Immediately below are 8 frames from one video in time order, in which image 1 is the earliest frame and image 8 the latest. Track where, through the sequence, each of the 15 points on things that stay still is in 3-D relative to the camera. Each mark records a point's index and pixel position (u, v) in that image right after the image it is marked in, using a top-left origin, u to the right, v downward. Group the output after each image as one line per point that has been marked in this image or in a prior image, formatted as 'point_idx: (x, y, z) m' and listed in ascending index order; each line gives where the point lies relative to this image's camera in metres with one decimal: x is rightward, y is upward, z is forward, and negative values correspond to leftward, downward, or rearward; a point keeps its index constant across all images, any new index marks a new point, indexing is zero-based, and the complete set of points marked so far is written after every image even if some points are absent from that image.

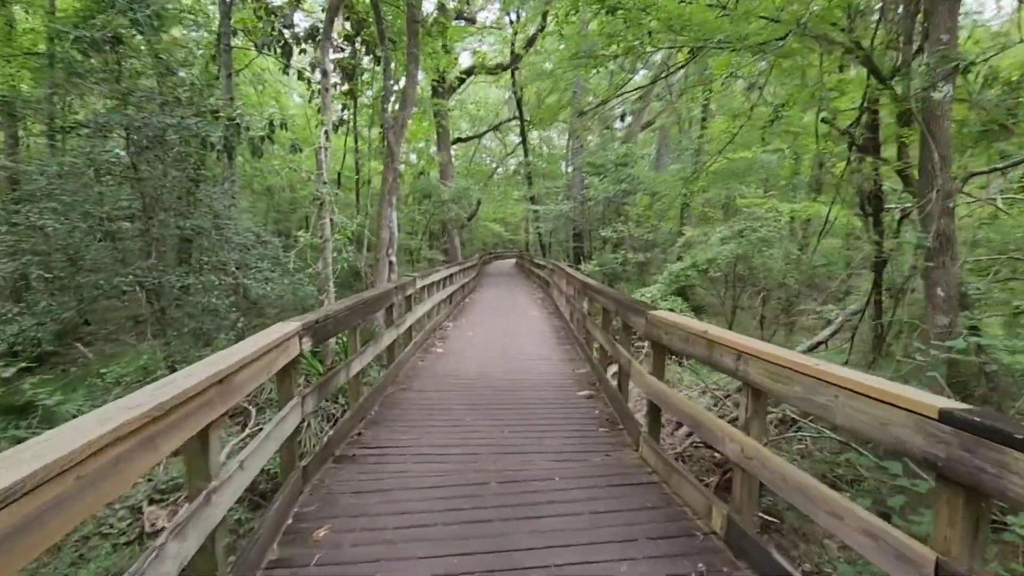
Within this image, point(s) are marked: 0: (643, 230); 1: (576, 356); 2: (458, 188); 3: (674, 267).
0: (+3.0, +1.3, +12.3) m
1: (+0.7, -0.7, +6.1) m
2: (-1.4, +2.7, +14.8) m
3: (+2.9, +0.3, +9.8) m
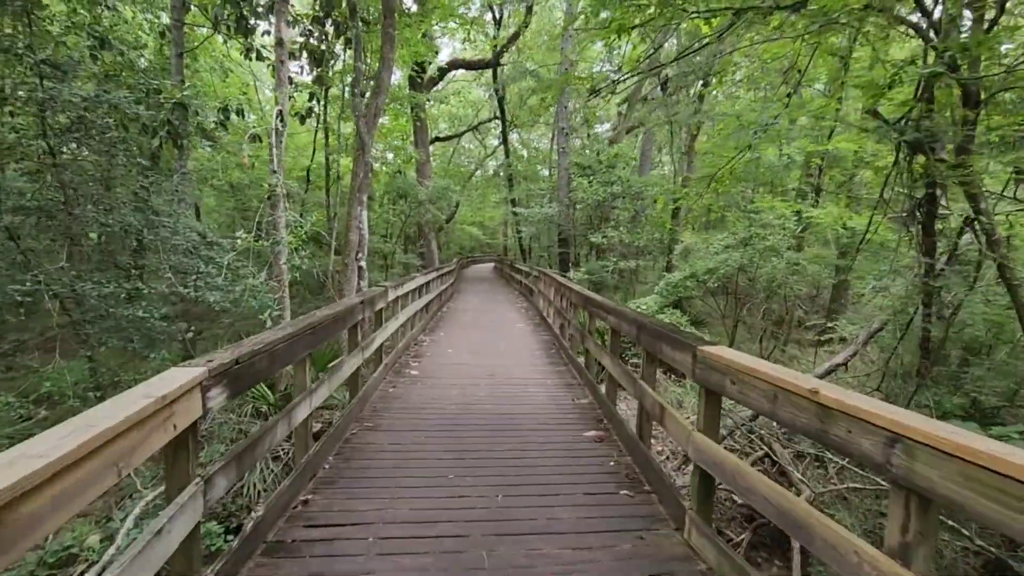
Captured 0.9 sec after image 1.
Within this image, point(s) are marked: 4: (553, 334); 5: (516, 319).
0: (+2.6, +1.1, +11.6) m
1: (+0.6, -0.9, +5.3) m
2: (-1.9, +2.5, +13.9) m
3: (+2.6, +0.2, +9.1) m
4: (+0.6, -0.6, +7.7) m
5: (+0.1, -0.5, +9.7) m
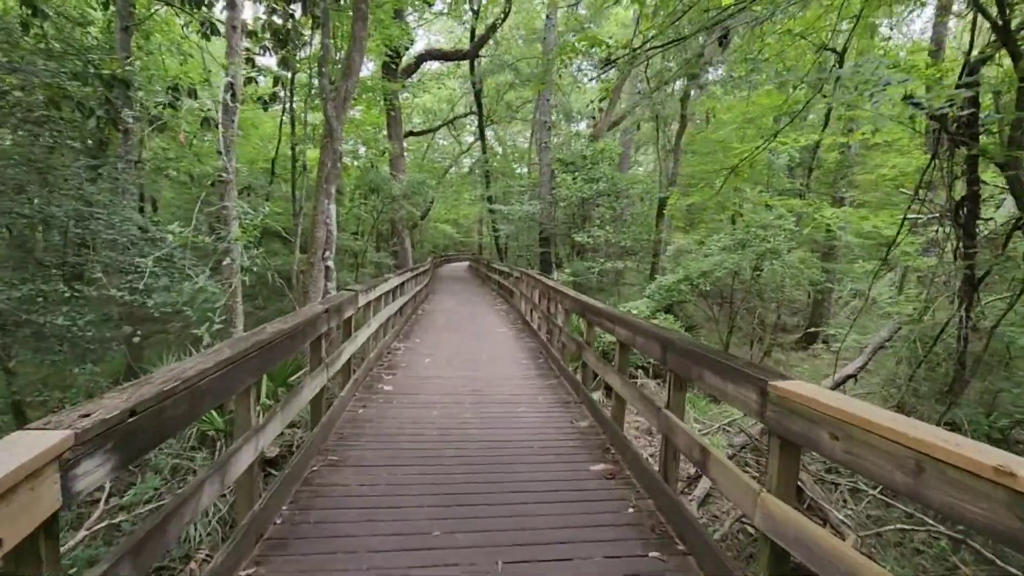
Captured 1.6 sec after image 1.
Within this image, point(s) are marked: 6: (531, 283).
0: (+2.2, +1.0, +11.1) m
1: (+0.5, -0.9, +4.7) m
2: (-2.4, +2.5, +13.2) m
3: (+2.3, +0.1, +8.6) m
4: (+0.3, -0.7, +7.1) m
5: (-0.3, -0.6, +9.1) m
6: (+0.3, +0.1, +8.9) m
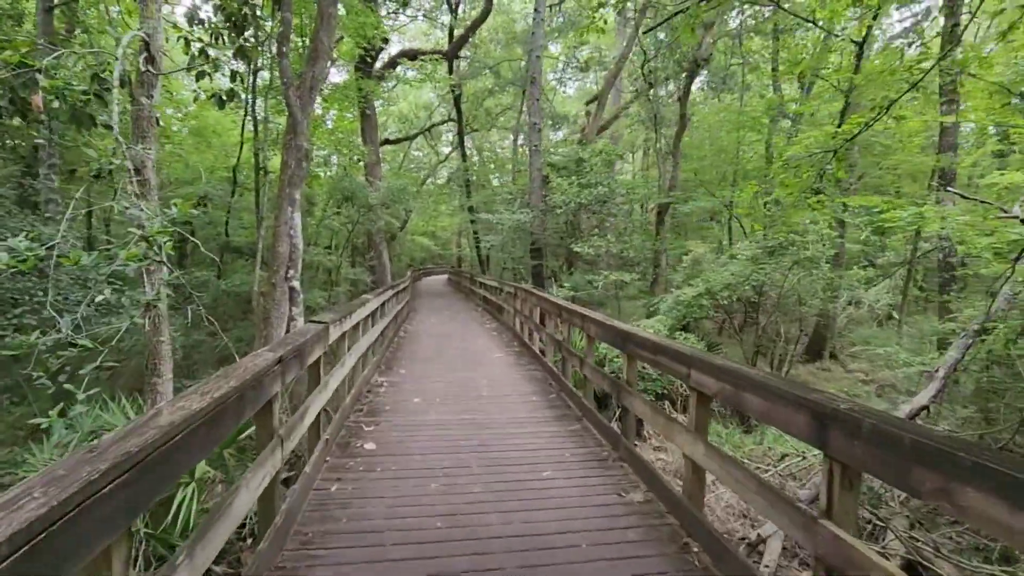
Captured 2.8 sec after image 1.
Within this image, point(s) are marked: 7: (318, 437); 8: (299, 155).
0: (+2.0, +0.8, +10.2) m
1: (+0.6, -1.1, +3.7) m
2: (-2.7, +2.1, +12.2) m
3: (+2.3, -0.1, +7.6) m
4: (+0.4, -0.9, +6.1) m
5: (-0.3, -0.8, +8.1) m
6: (+0.2, -0.2, +7.9) m
7: (-1.1, -0.9, +3.3) m
8: (-2.1, +1.4, +5.7) m
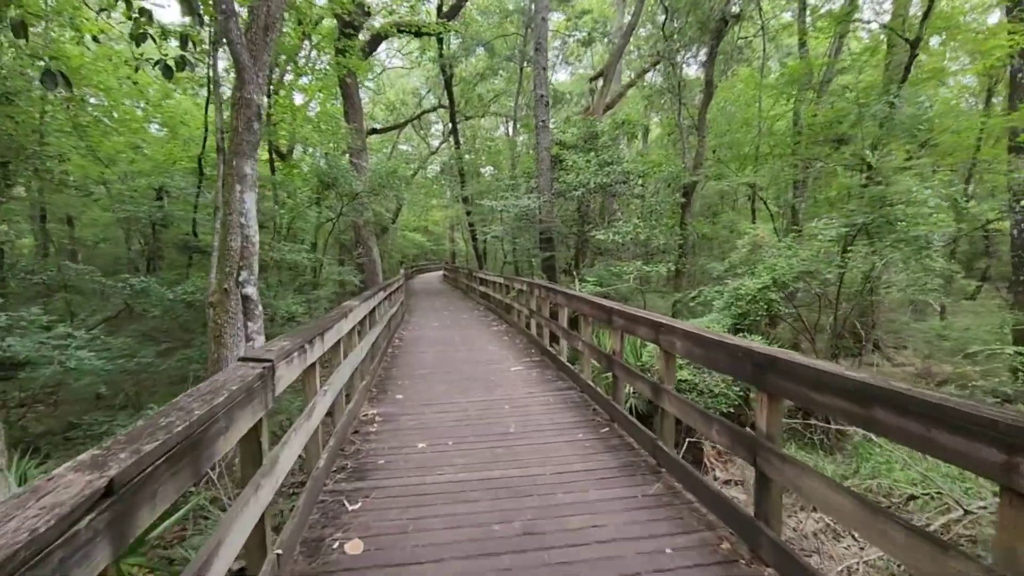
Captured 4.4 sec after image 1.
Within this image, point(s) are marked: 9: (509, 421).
0: (+2.2, +0.9, +8.9) m
1: (+0.9, -1.1, +2.4) m
2: (-2.6, +2.1, +10.7) m
3: (+2.5, 0.0, +6.3) m
4: (+0.6, -0.8, +4.7) m
5: (-0.1, -0.8, +6.7) m
6: (+0.4, -0.1, +6.5) m
7: (-0.9, -0.9, +2.0) m
8: (-2.0, +1.3, +4.3) m
9: (0.0, -1.0, +4.1) m
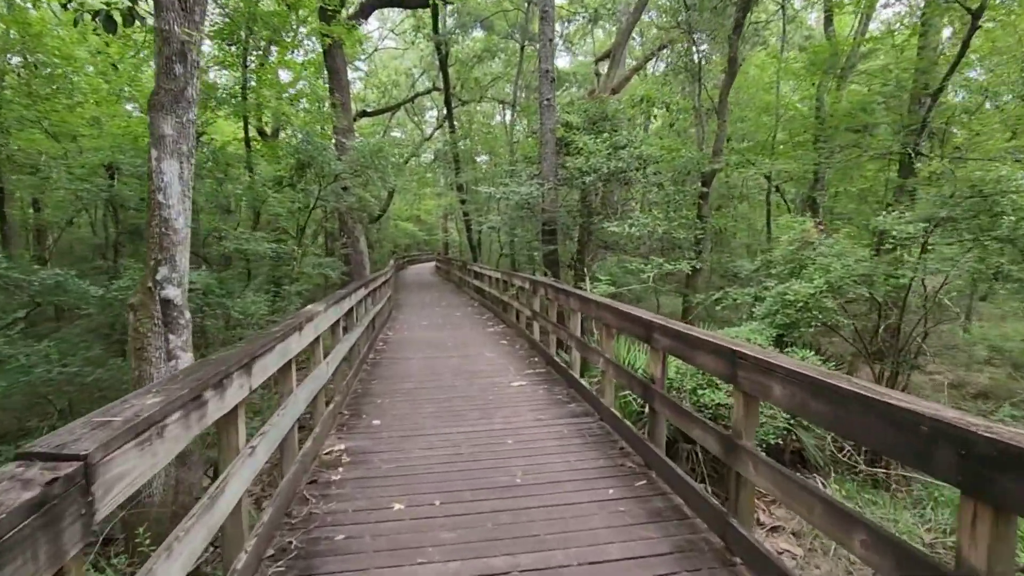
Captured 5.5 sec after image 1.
0: (+2.2, +0.9, +7.9) m
1: (+0.9, -1.1, +1.4) m
2: (-2.6, +2.2, +9.7) m
3: (+2.5, 0.0, +5.4) m
4: (+0.6, -0.9, +3.8) m
5: (-0.1, -0.8, +5.8) m
6: (+0.4, -0.1, +5.6) m
7: (-0.8, -1.0, +1.0) m
8: (-1.9, +1.3, +3.3) m
9: (0.0, -1.0, +3.2) m
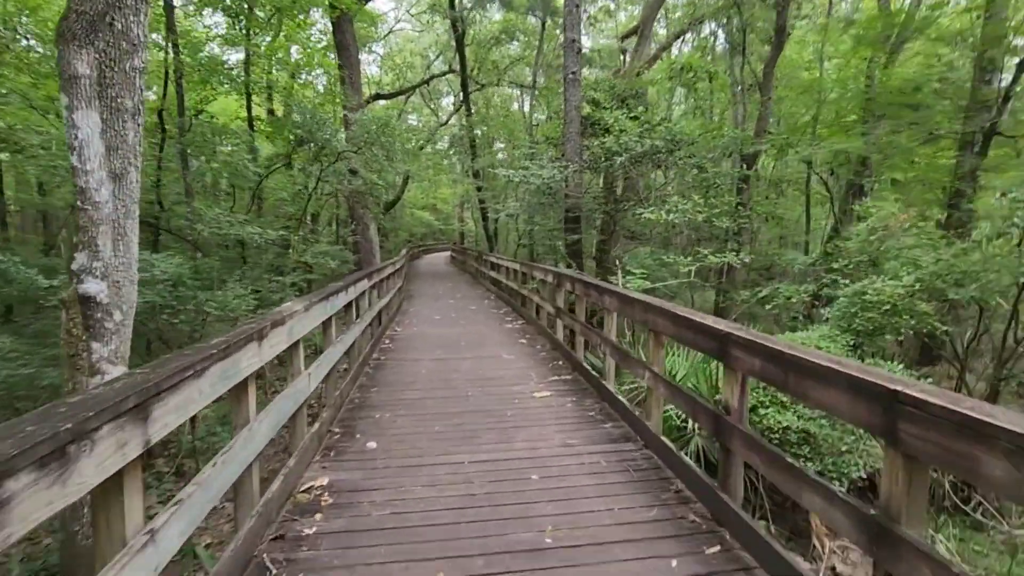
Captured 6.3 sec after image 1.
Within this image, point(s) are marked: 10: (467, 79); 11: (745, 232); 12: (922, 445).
0: (+2.4, +1.0, +7.1) m
1: (+1.0, -1.2, +0.7) m
2: (-2.3, +2.4, +9.0) m
3: (+2.7, 0.0, +4.6) m
4: (+0.8, -0.9, +3.0) m
5: (+0.1, -0.7, +5.1) m
6: (+0.6, -0.1, +4.8) m
7: (-0.7, -1.0, +0.3) m
8: (-1.7, +1.3, +2.6) m
9: (+0.1, -1.0, +2.5) m
10: (-1.5, +7.1, +19.0) m
11: (+3.4, +0.8, +8.2) m
12: (+1.0, -0.4, +1.3) m
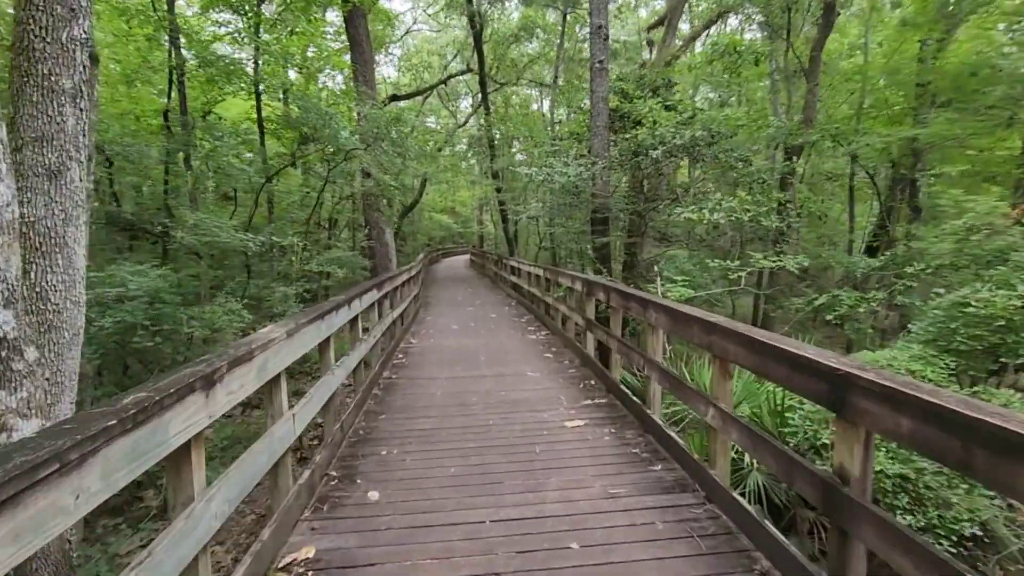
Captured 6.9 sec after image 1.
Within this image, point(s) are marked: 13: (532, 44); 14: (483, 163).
0: (+2.7, +0.9, +6.4) m
1: (+1.1, -1.2, +0.1) m
2: (-1.9, +2.3, +8.5) m
3: (+2.9, -0.1, +3.9) m
4: (+0.9, -0.9, +2.4) m
5: (+0.3, -0.8, +4.5) m
6: (+0.8, -0.2, +4.2) m
7: (-0.7, -1.1, -0.3) m
8: (-1.6, +1.3, +2.1) m
9: (+0.3, -1.1, +1.9) m
10: (-0.9, +6.9, +18.5) m
11: (+3.7, +0.8, +7.5) m
12: (+1.1, -0.4, +0.7) m
13: (+0.7, +8.4, +19.5) m
14: (-0.9, +4.0, +17.8) m
